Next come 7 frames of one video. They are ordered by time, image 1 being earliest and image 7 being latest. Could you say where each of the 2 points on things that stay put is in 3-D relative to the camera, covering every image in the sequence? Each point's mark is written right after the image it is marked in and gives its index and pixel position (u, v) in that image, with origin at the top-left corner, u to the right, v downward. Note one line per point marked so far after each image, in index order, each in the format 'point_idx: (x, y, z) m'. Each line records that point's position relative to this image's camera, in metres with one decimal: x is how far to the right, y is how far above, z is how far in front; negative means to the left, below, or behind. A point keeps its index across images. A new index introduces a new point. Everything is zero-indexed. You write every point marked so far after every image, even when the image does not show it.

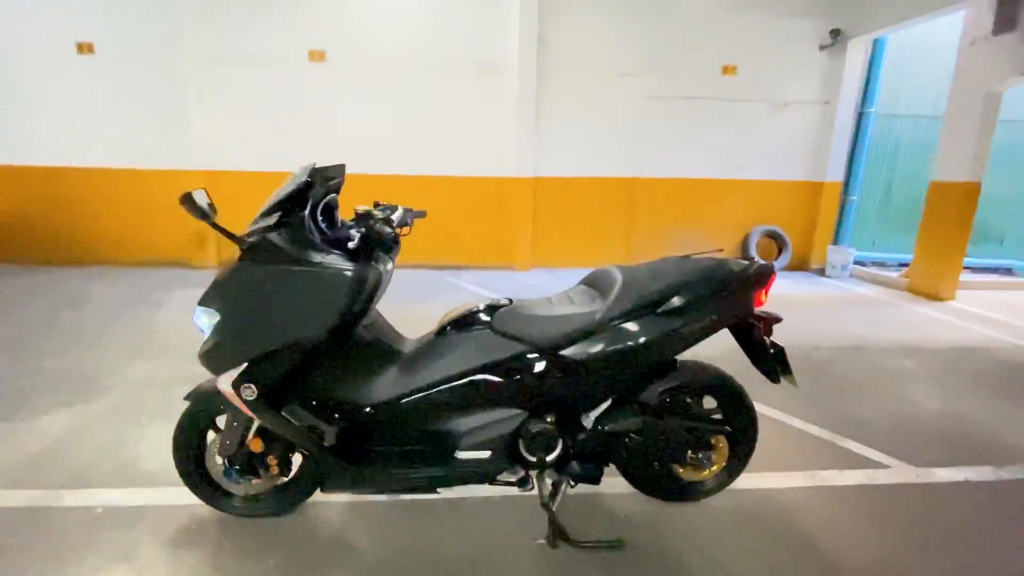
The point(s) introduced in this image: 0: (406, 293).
0: (-1.2, -0.1, +5.5) m
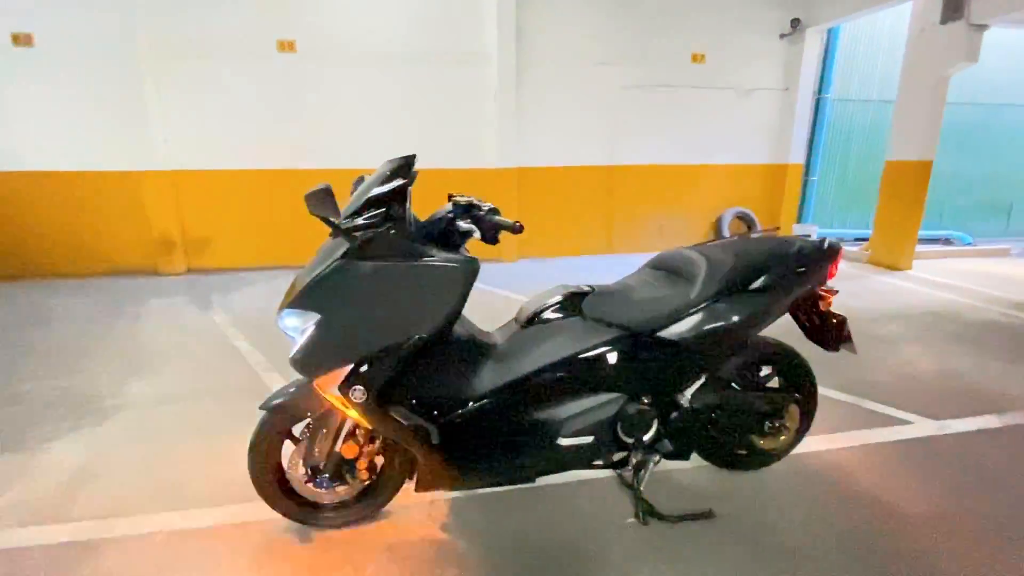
0: (-1.2, 0.0, +5.4) m
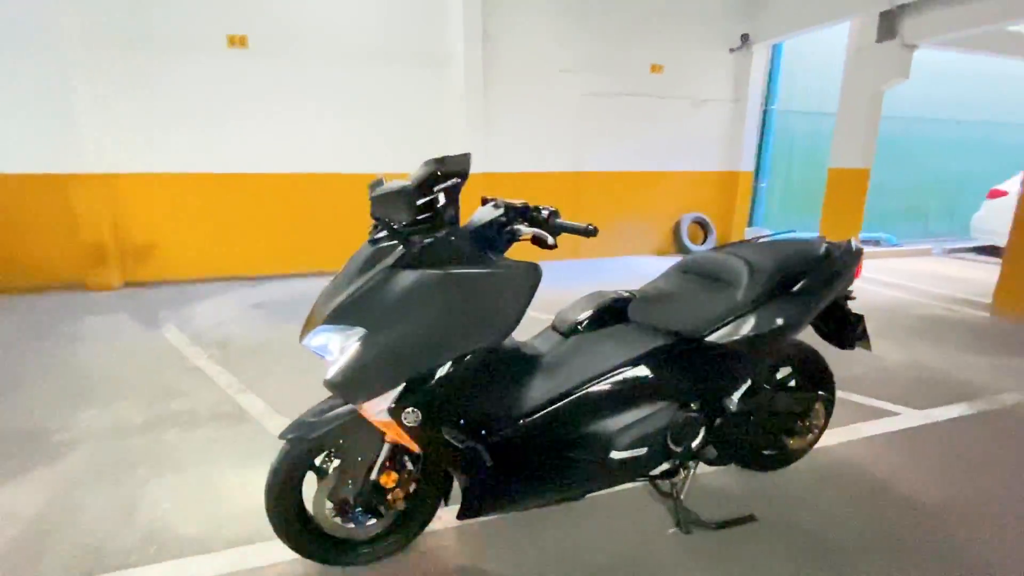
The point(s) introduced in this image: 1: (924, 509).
0: (-1.5, -0.1, +5.1) m
1: (+1.8, -0.9, +2.1) m
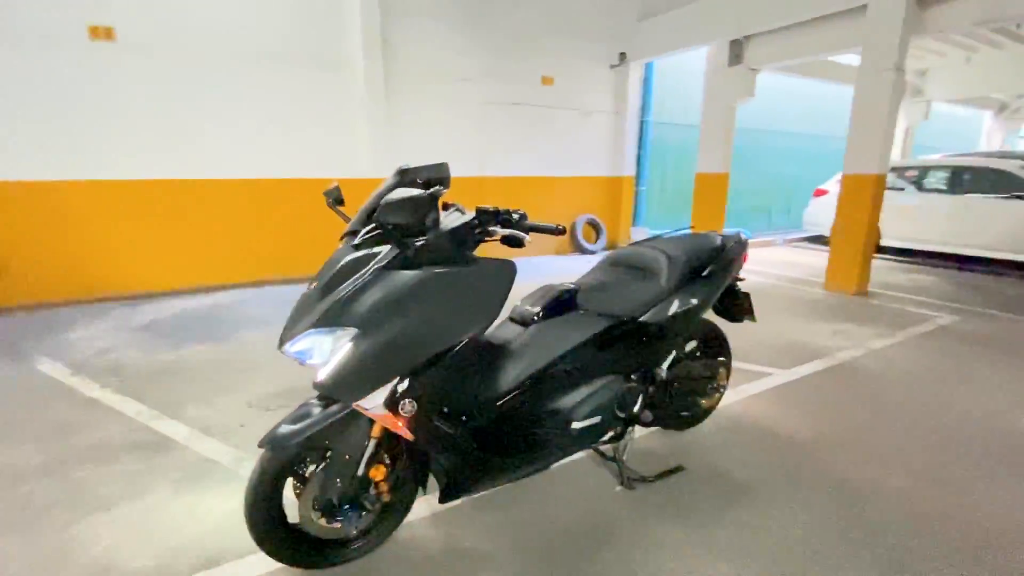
0: (-2.3, -0.3, +4.9) m
1: (+1.5, -0.8, +2.6) m
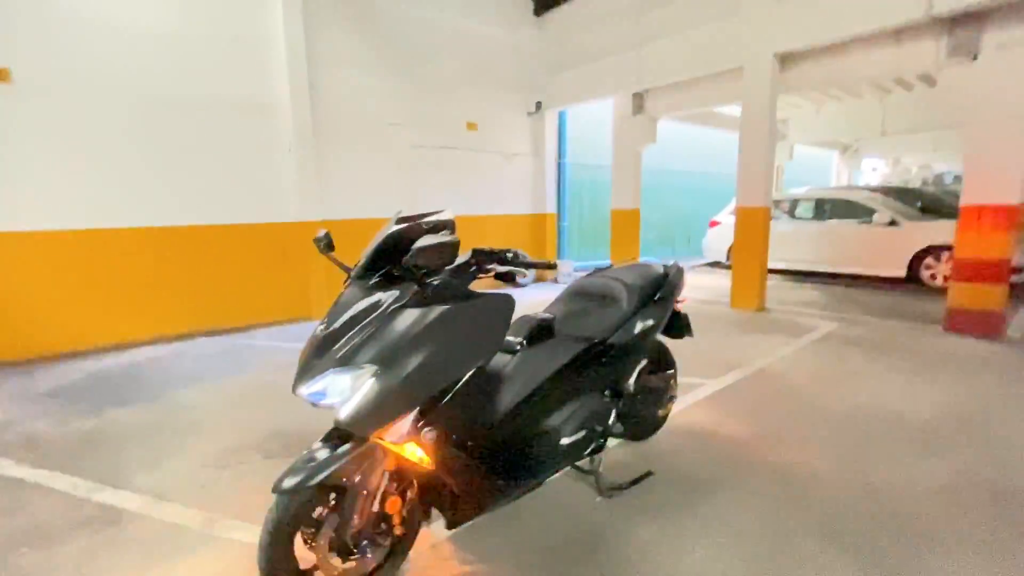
0: (-2.8, -0.8, +4.6) m
1: (+1.4, -1.0, +3.0) m
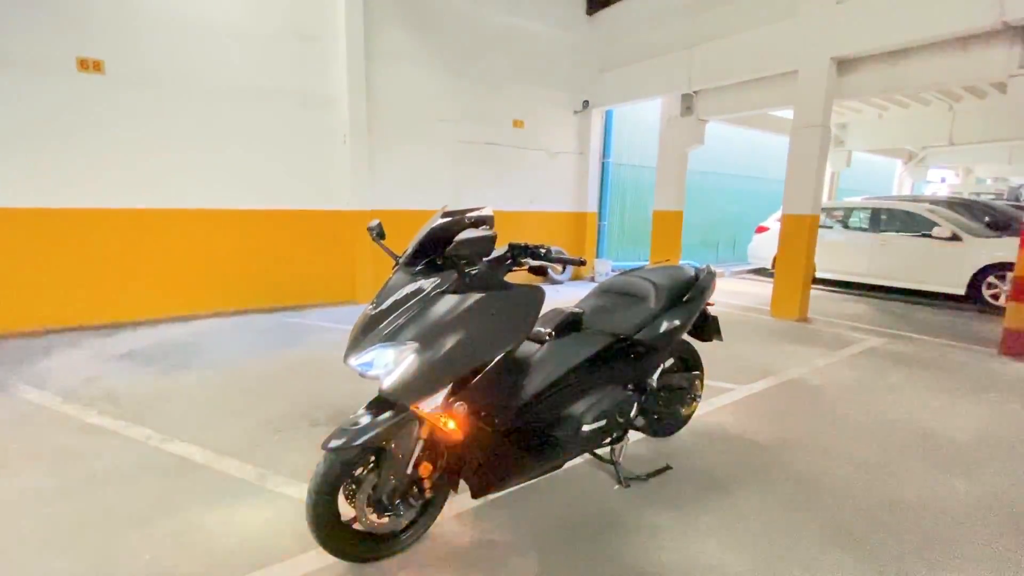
0: (-2.5, -0.6, +4.9) m
1: (+1.6, -1.0, +3.1) m
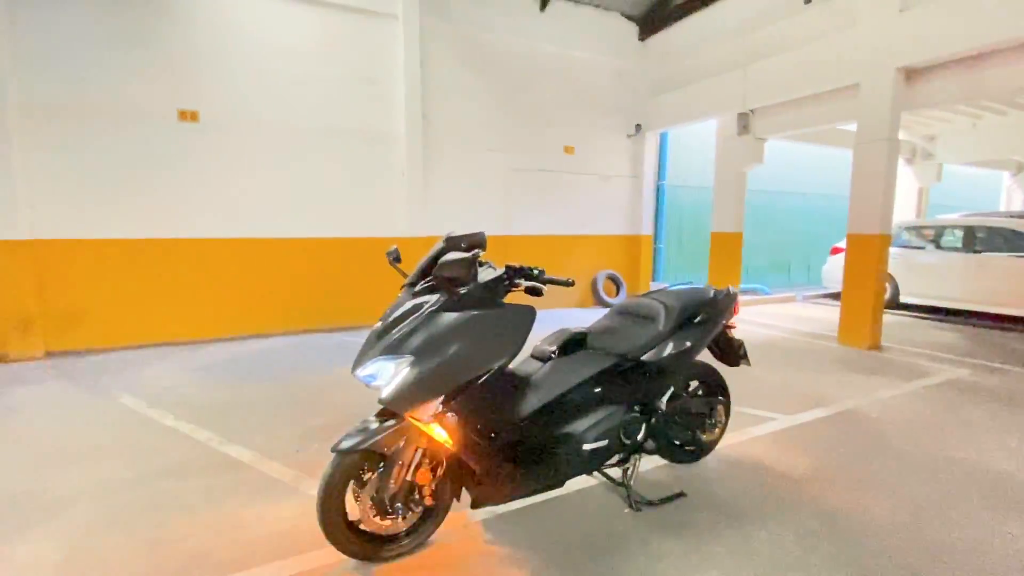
0: (-2.1, -0.8, +5.3) m
1: (+1.7, -1.1, +2.9) m
